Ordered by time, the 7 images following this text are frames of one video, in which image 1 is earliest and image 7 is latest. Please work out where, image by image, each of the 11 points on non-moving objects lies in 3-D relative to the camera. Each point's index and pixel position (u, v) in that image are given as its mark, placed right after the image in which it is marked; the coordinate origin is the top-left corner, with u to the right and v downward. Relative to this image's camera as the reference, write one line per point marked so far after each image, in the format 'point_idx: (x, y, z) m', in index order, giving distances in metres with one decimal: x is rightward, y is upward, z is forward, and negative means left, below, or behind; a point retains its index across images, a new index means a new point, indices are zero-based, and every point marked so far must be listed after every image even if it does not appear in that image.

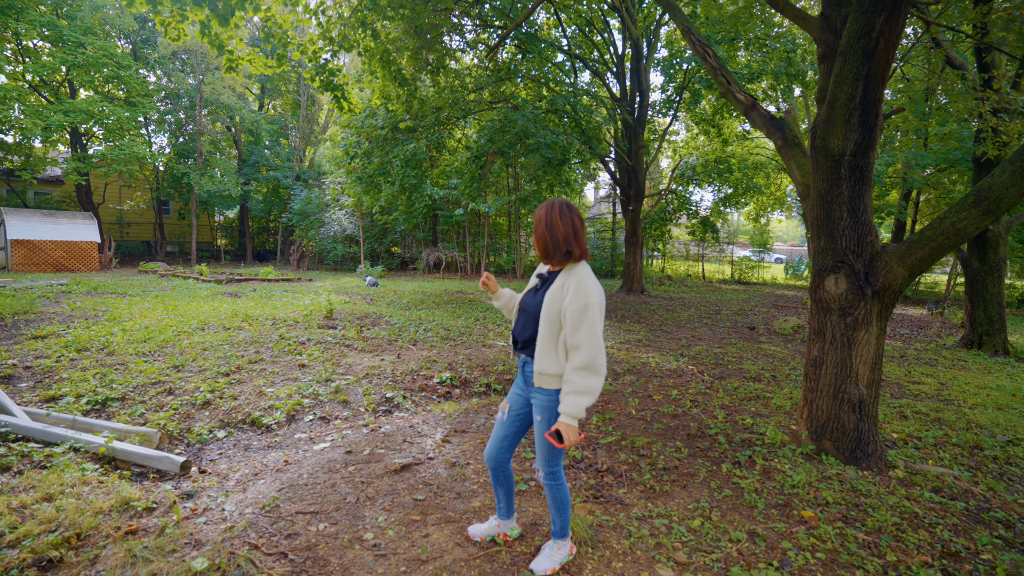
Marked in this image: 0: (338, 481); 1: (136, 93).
0: (-0.9, -1.0, +2.5) m
1: (-12.5, +6.5, +16.7) m
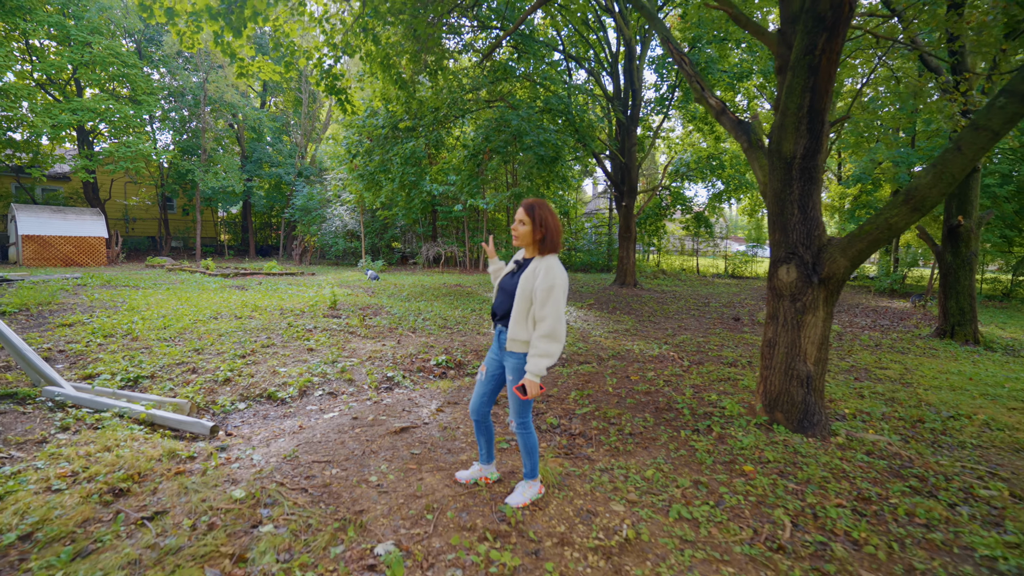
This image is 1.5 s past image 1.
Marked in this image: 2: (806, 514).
0: (-1.0, -0.9, +2.9) m
1: (-12.6, +6.7, +17.0) m
2: (+1.4, -1.1, +2.5) m
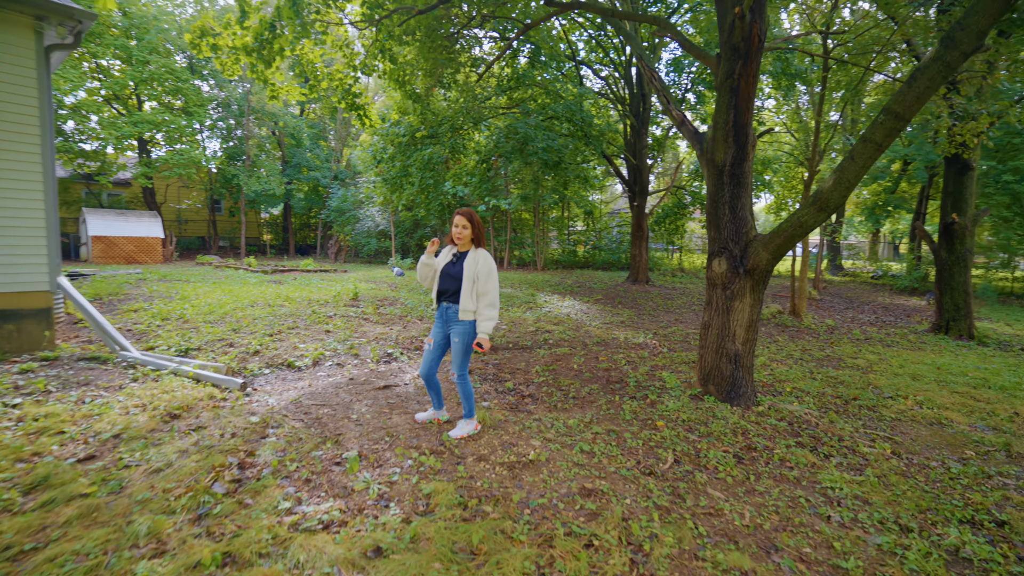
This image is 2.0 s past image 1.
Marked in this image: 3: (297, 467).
0: (-1.3, -0.8, +3.8) m
1: (-11.8, +6.9, +18.6) m
2: (+1.1, -1.0, +3.1) m
3: (-1.1, -0.9, +2.6) m
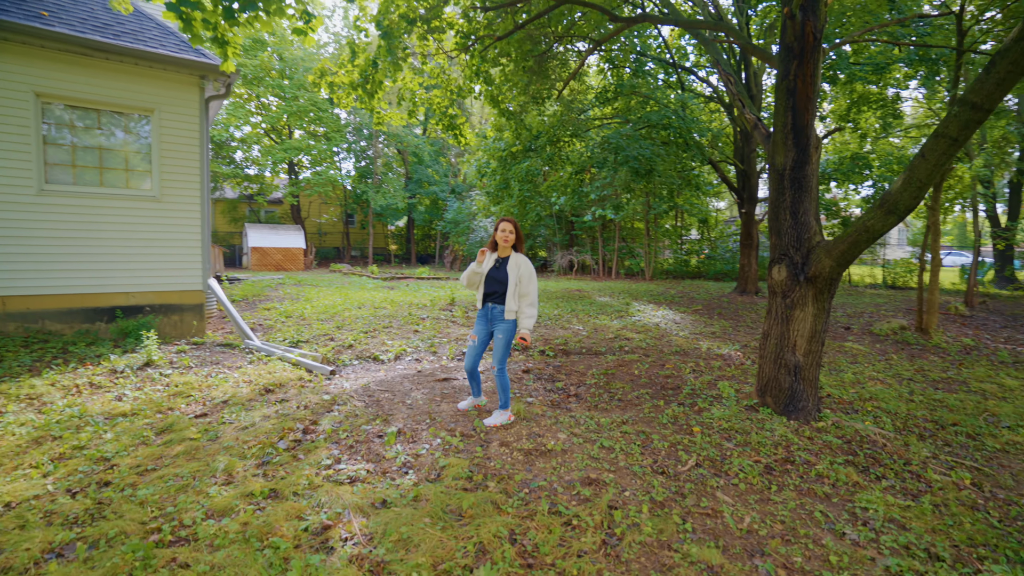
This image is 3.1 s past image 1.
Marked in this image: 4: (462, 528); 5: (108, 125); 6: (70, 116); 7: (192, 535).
0: (-0.9, -0.8, +4.3) m
1: (-7.6, +6.7, +21.3) m
2: (+1.3, -1.1, +3.1) m
3: (-1.0, -0.9, +3.1) m
4: (-0.2, -1.0, +2.2) m
5: (-4.4, +1.8, +5.4) m
6: (-4.6, +1.8, +5.3) m
7: (-1.3, -1.0, +2.0) m
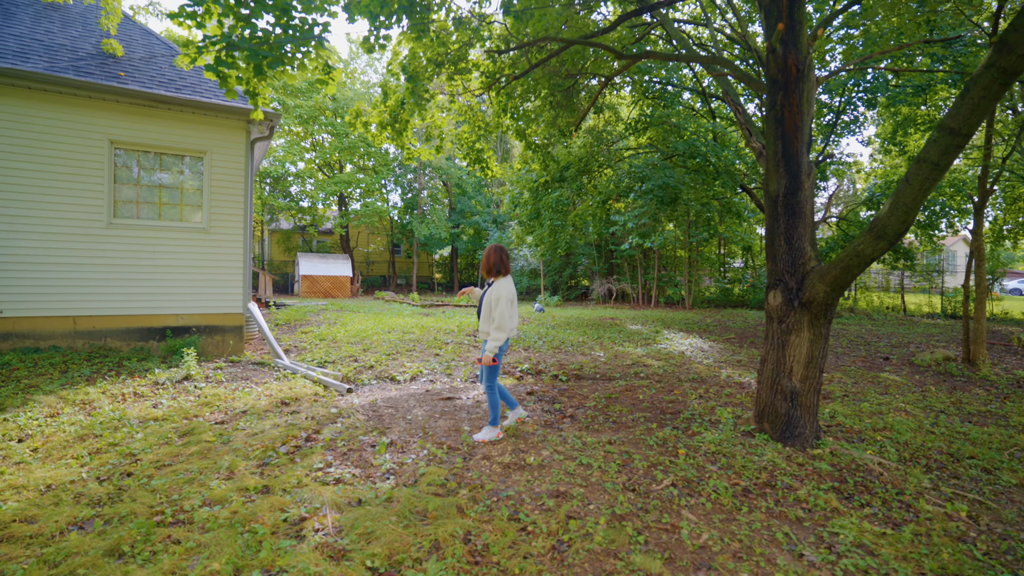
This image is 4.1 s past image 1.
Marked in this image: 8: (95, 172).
0: (-0.9, -1.0, +4.6) m
1: (-5.9, +5.5, +22.5) m
2: (+1.1, -1.2, +3.2) m
3: (-1.1, -1.0, +3.4) m
4: (-0.4, -1.1, +2.4) m
5: (-4.3, +1.5, +6.2) m
6: (-4.5, +1.5, +6.0) m
7: (-1.5, -1.1, +2.3) m
8: (-4.8, +1.3, +5.8) m
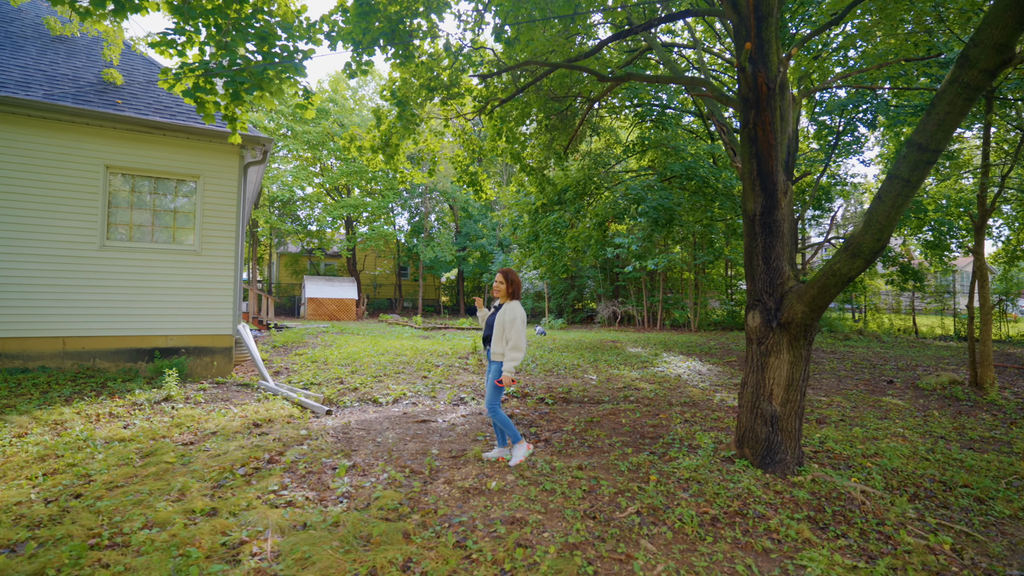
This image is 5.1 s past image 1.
0: (-1.1, -1.2, +4.5) m
1: (-5.7, +4.5, +22.9) m
2: (+0.9, -1.3, +3.1) m
3: (-1.4, -1.2, +3.3) m
4: (-0.7, -1.2, +2.3) m
5: (-4.4, +1.2, +6.3) m
6: (-4.7, +1.3, +6.2) m
7: (-1.8, -1.2, +2.3) m
8: (-5.0, +1.1, +5.9) m
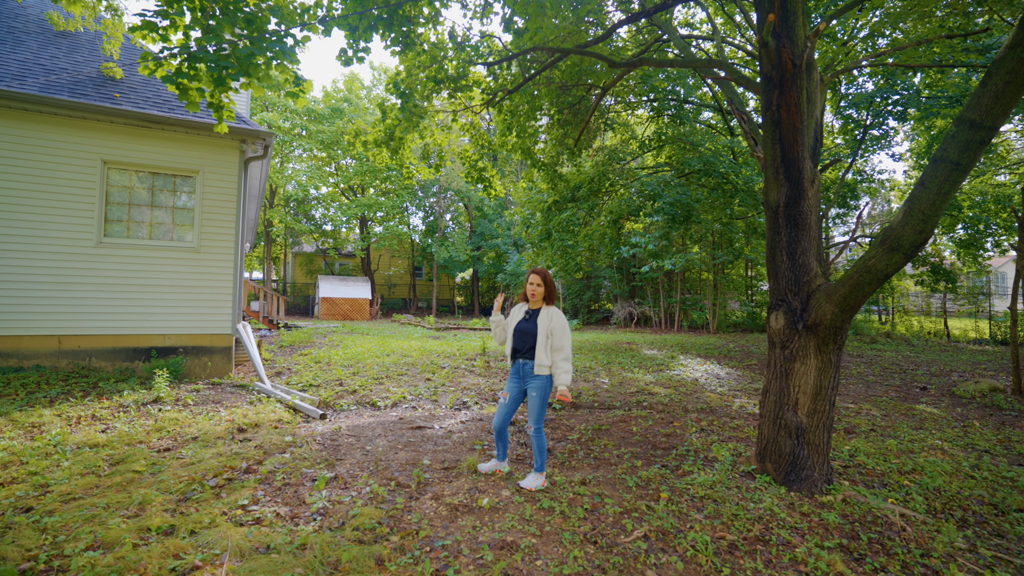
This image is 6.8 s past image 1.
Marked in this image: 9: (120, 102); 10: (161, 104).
0: (-1.1, -1.2, +4.3) m
1: (-5.0, +4.5, +22.8) m
2: (+0.9, -1.3, +2.8) m
3: (-1.4, -1.2, +3.1) m
4: (-0.8, -1.2, +2.0) m
5: (-4.3, +1.3, +6.2) m
6: (-4.6, +1.3, +6.1) m
7: (-1.8, -1.1, +2.1) m
8: (-4.9, +1.1, +5.8) m
9: (-4.6, +2.2, +5.8) m
10: (-4.3, +2.3, +6.1) m
